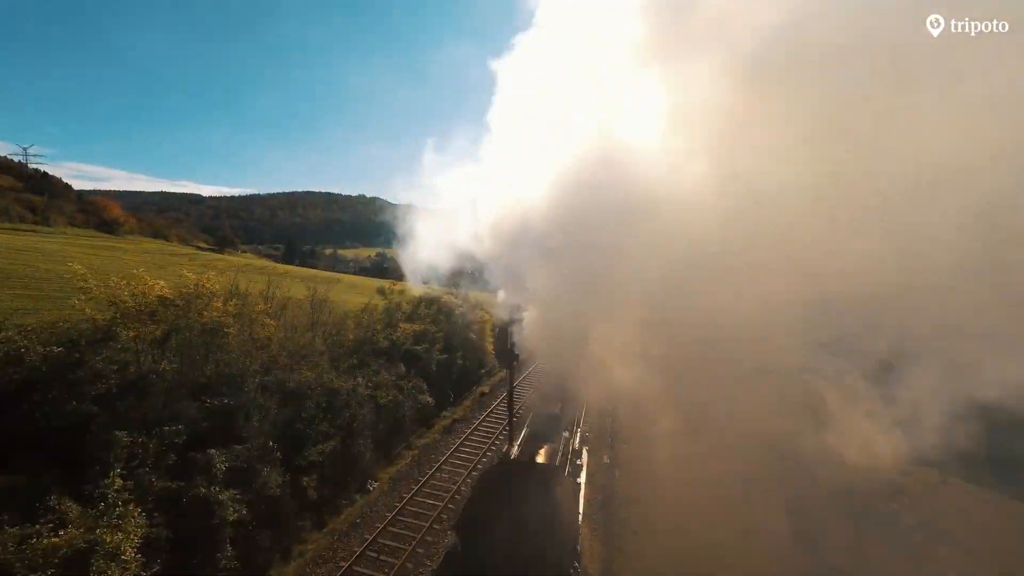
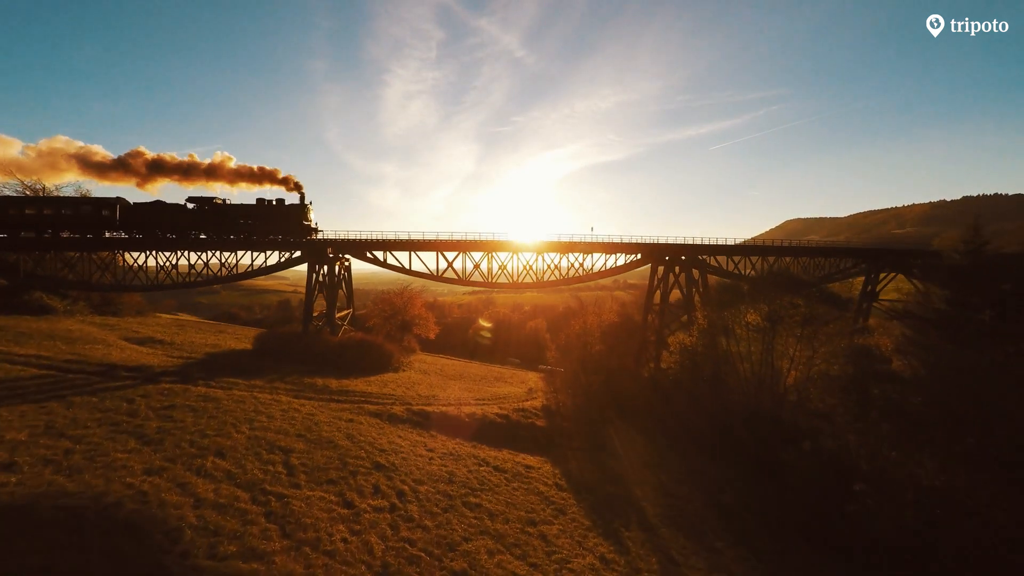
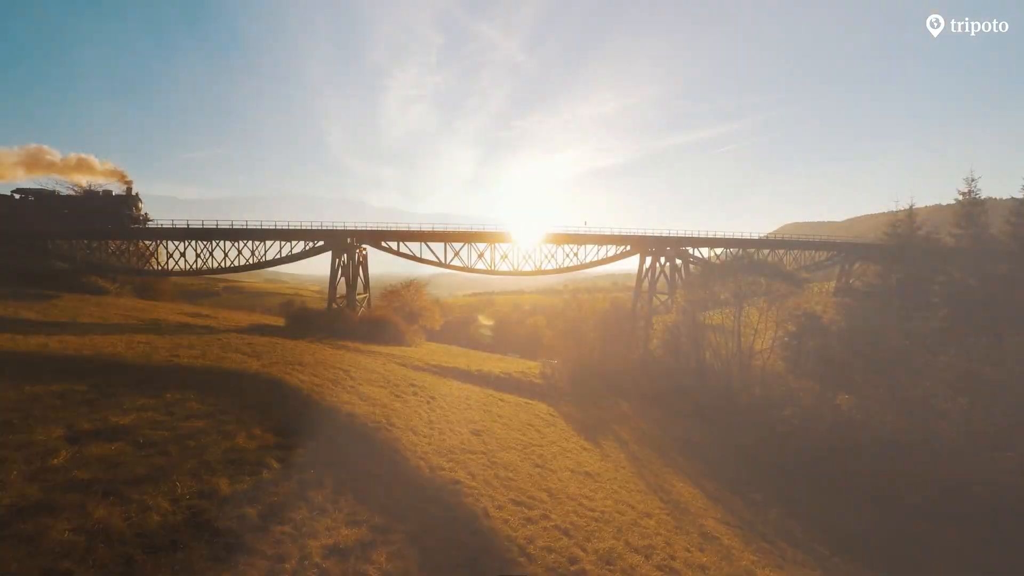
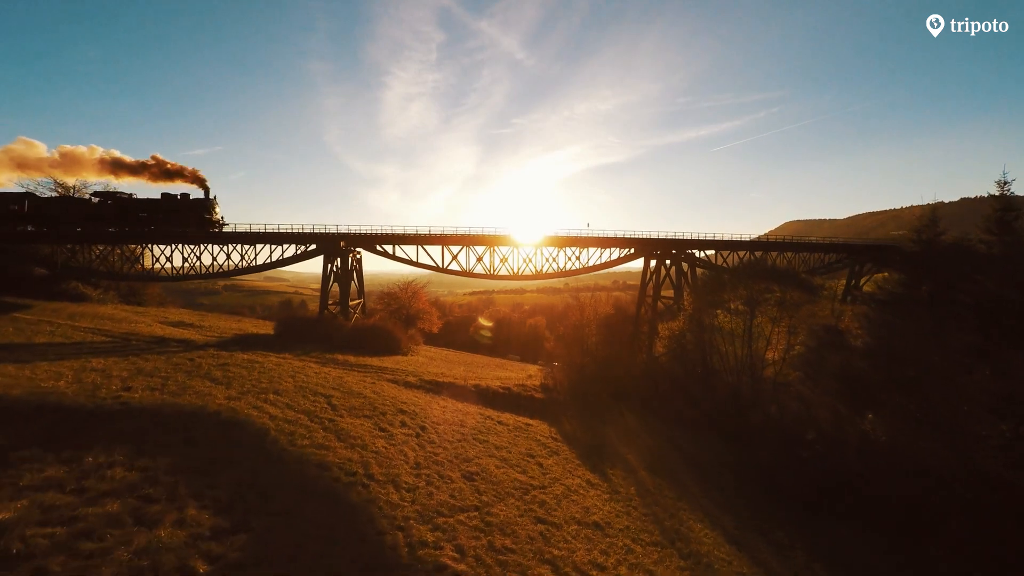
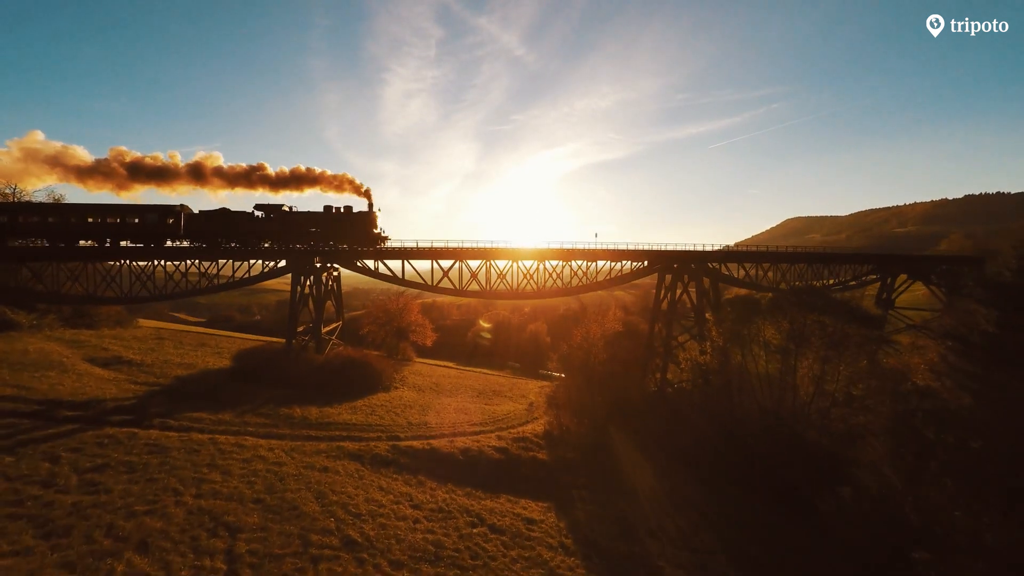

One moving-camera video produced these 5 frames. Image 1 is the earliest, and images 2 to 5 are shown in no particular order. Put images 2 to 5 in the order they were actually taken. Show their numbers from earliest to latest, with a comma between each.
3, 4, 2, 5
